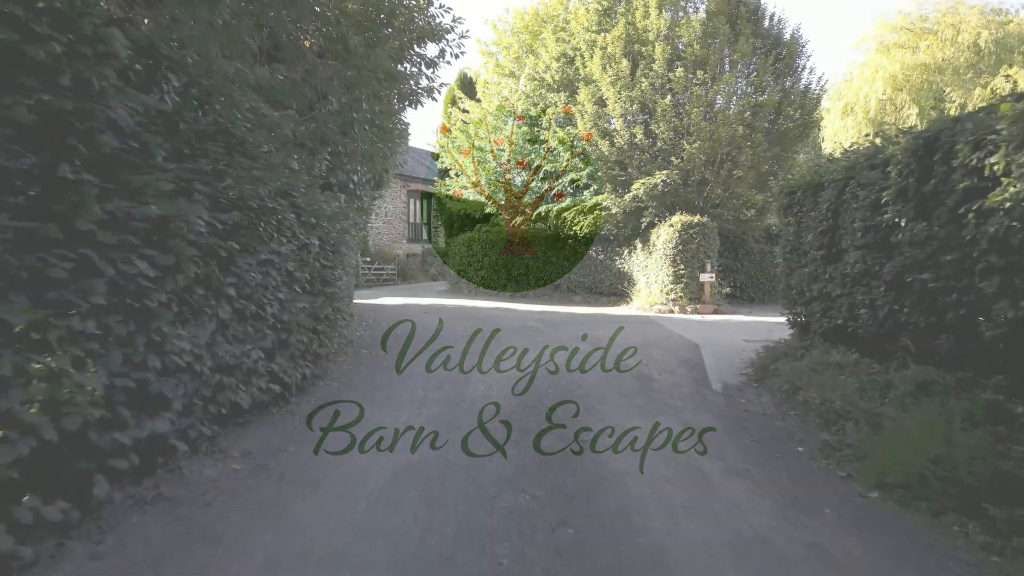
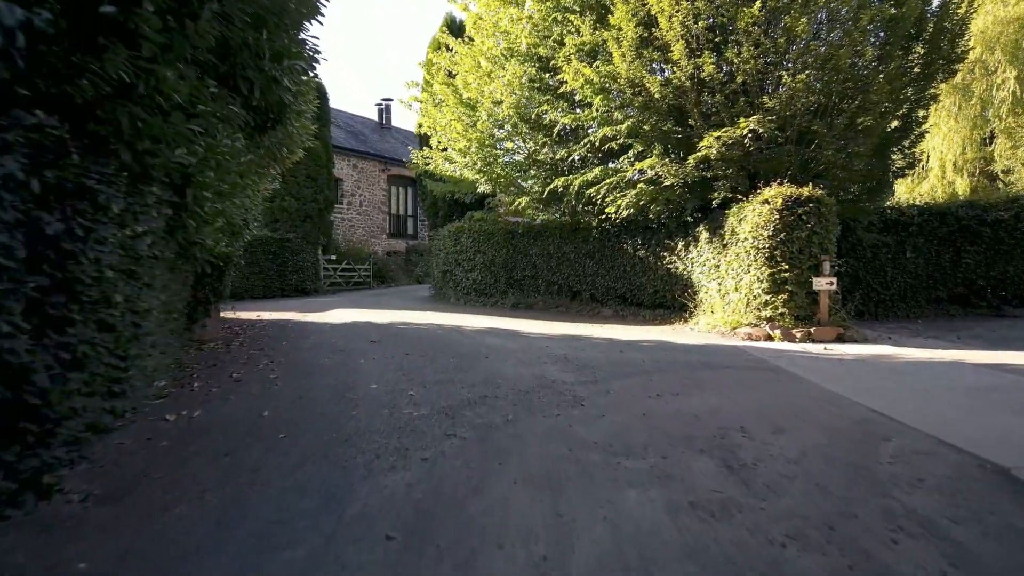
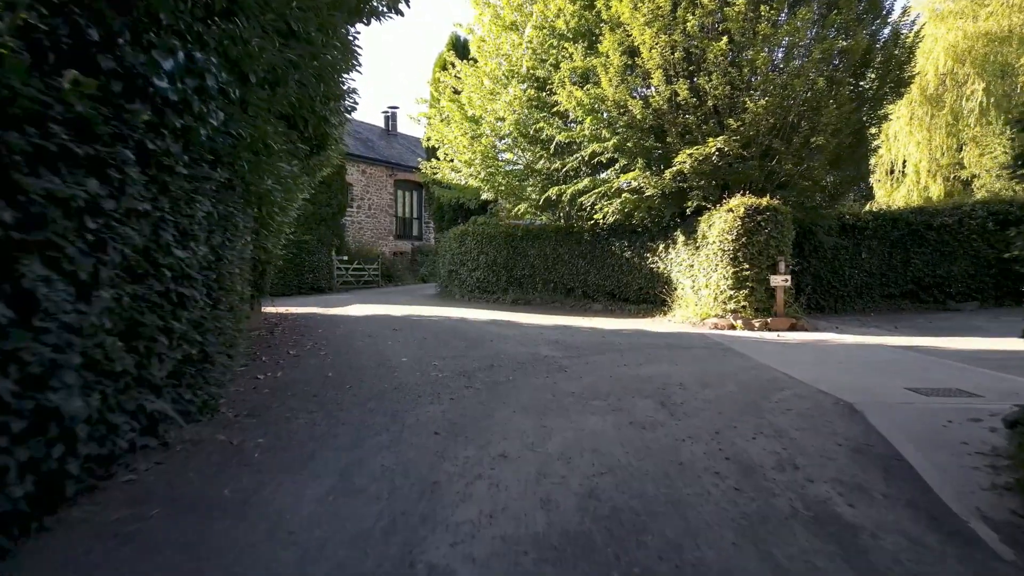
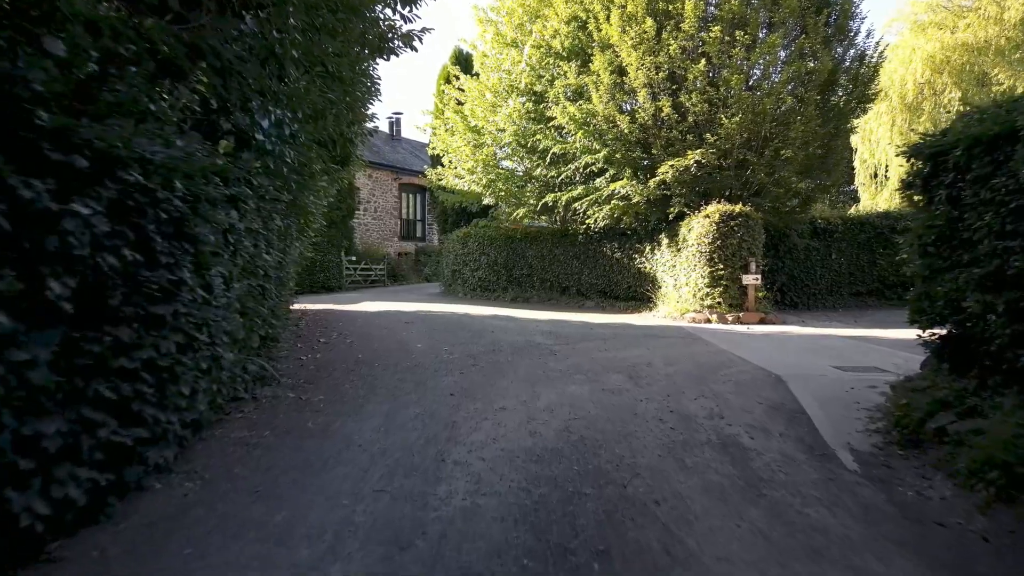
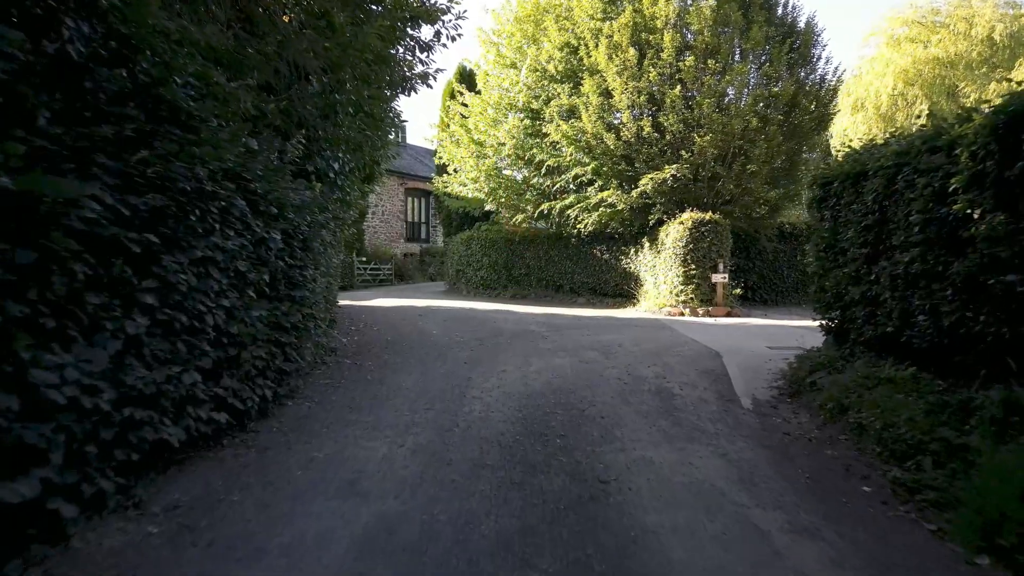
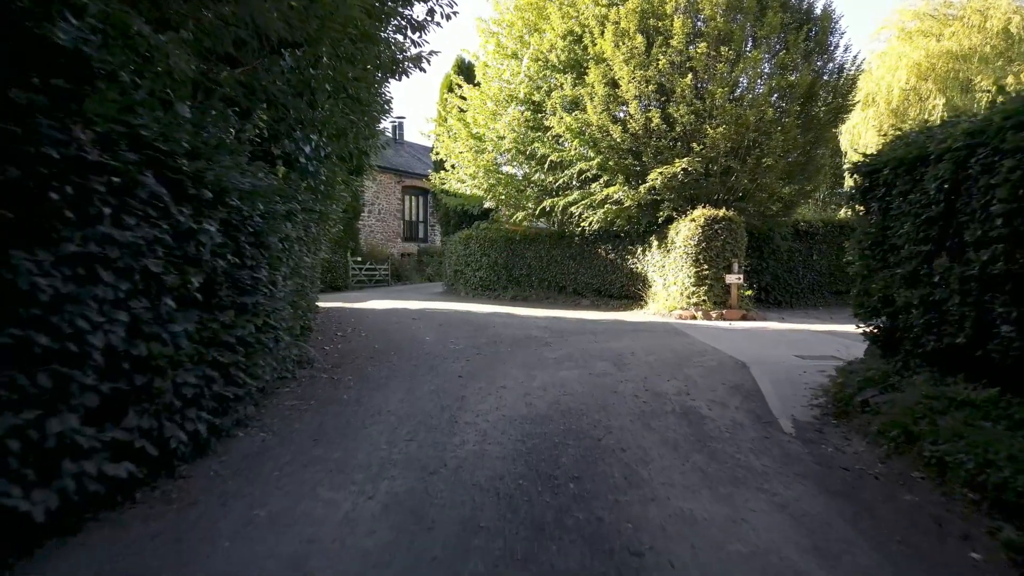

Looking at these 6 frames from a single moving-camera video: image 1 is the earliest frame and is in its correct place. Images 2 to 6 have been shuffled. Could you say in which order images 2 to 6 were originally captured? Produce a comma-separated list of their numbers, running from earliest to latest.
5, 6, 4, 3, 2
